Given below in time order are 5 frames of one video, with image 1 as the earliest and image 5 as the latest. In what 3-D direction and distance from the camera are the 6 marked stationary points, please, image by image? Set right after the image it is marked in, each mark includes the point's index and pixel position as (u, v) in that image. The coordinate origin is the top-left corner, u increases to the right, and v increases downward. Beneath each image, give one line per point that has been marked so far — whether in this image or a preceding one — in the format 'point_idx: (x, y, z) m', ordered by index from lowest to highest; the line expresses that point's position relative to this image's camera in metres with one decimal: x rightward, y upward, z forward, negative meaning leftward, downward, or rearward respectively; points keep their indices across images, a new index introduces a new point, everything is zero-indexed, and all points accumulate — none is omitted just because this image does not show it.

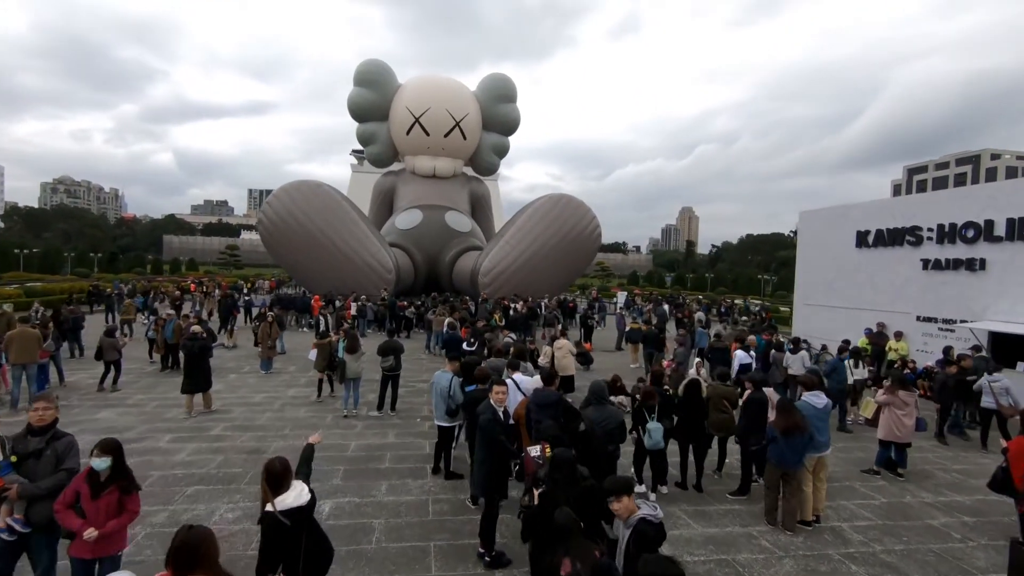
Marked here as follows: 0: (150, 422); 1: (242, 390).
0: (-4.5, -1.7, +6.9) m
1: (-4.3, -1.6, +8.7) m
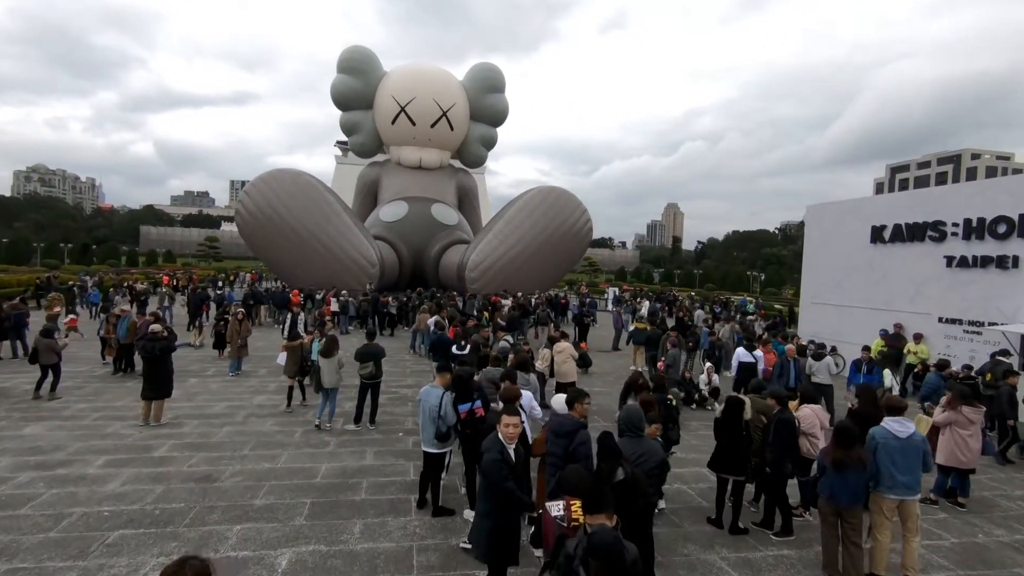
0: (-4.5, -1.6, +5.9) m
1: (-4.3, -1.5, +7.7) m
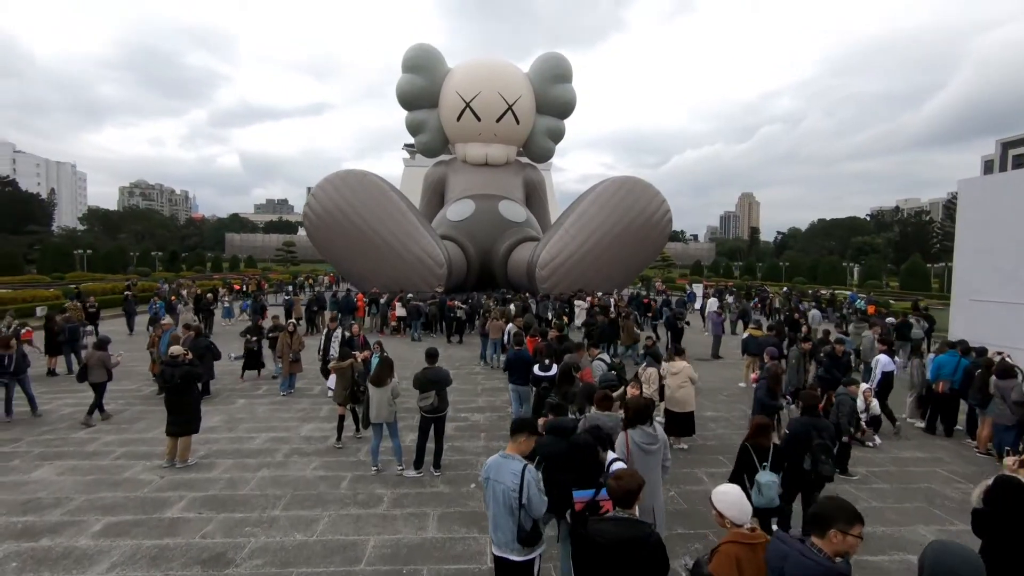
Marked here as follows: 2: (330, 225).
0: (-3.7, -1.8, +4.9) m
1: (-3.2, -1.7, +6.7) m
2: (-6.5, +2.3, +19.9) m
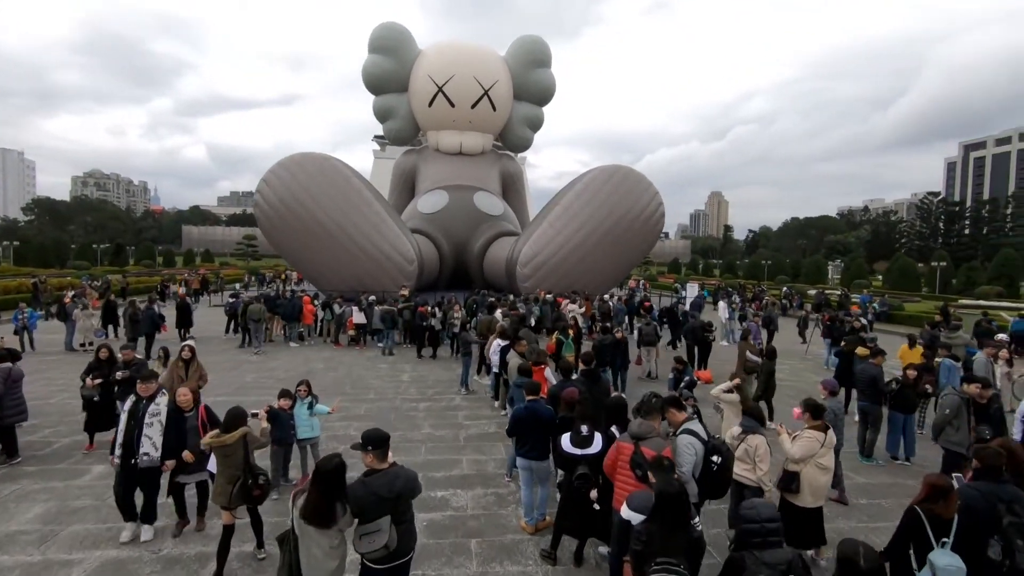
0: (-3.5, -1.8, +2.2) m
1: (-3.2, -1.8, +3.9) m
2: (-7.1, +2.3, +17.0) m
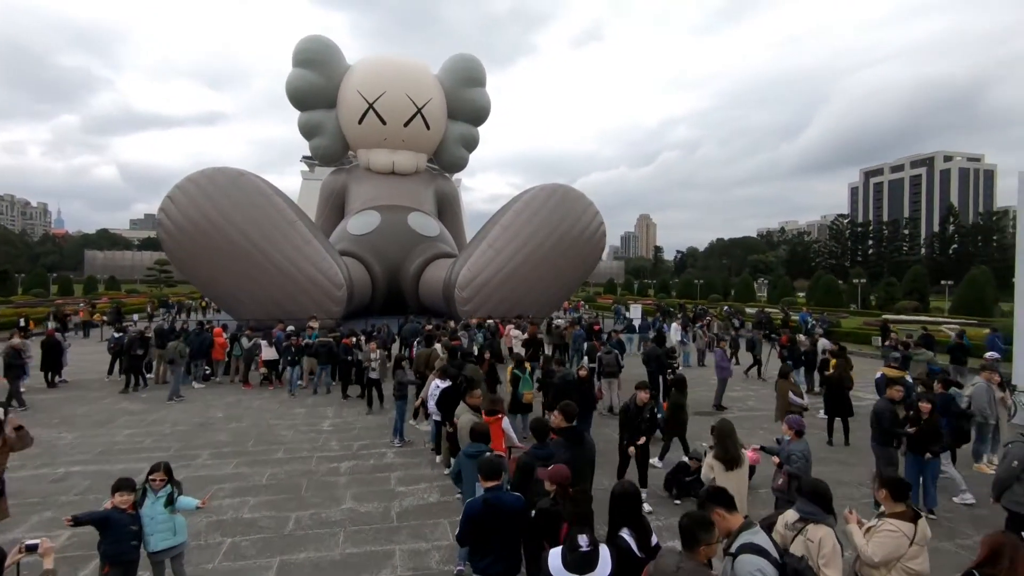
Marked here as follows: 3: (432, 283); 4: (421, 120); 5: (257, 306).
0: (-3.5, -2.0, +0.4) m
1: (-3.3, -2.0, +2.2) m
2: (-8.8, +1.5, +14.9) m
3: (-2.5, +0.2, +17.7) m
4: (-3.0, +6.1, +18.8) m
5: (-7.2, -0.4, +15.5) m
